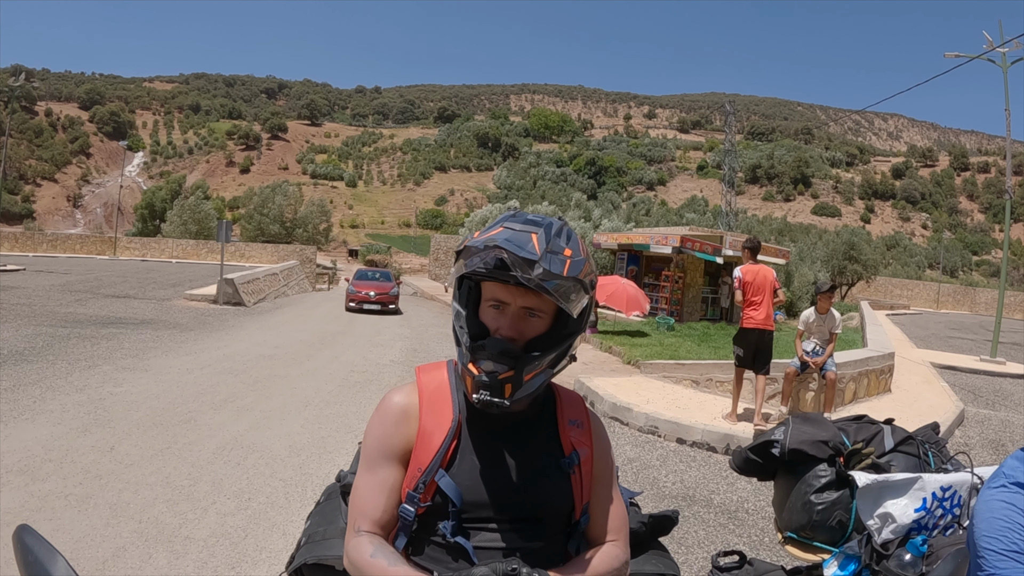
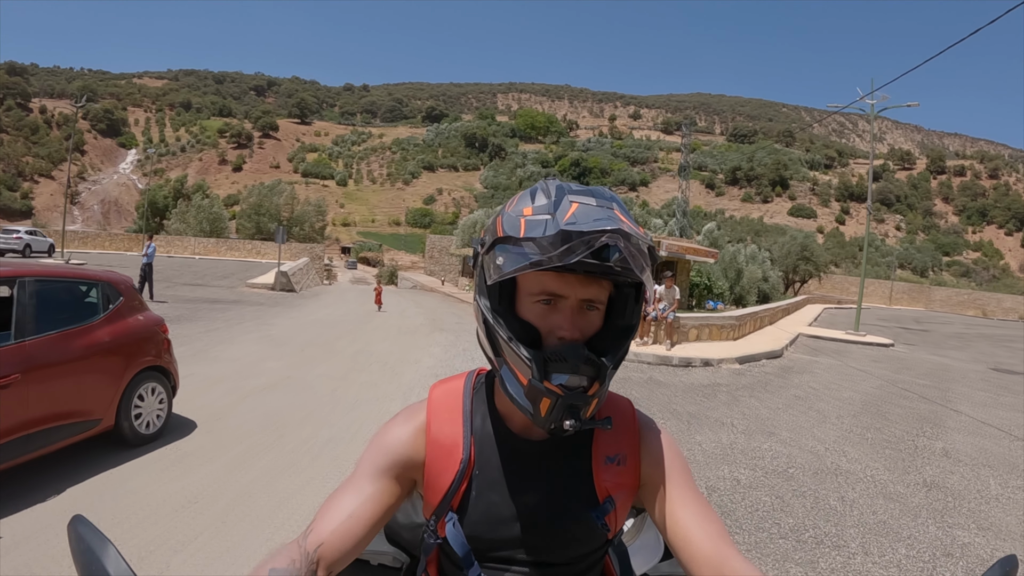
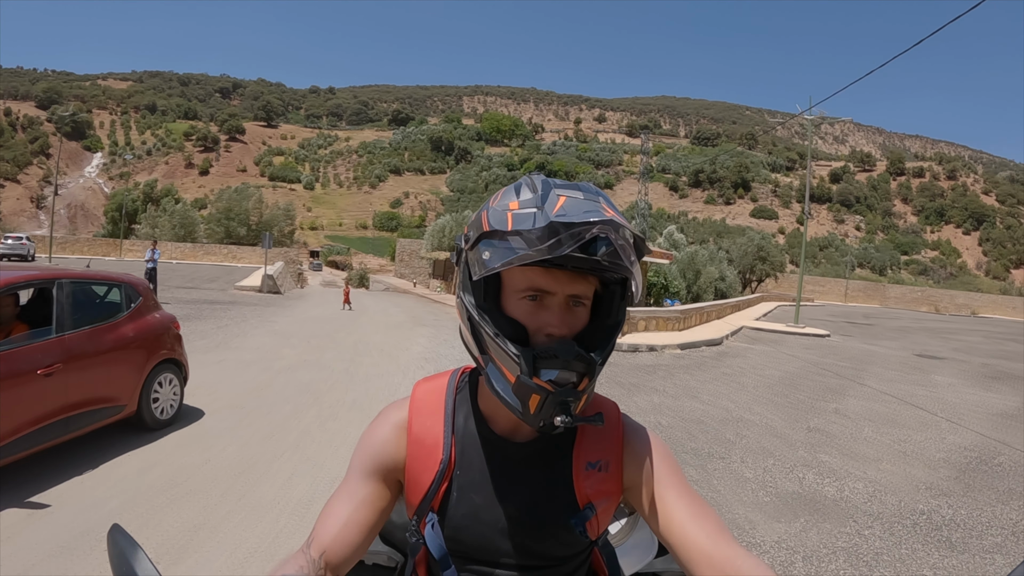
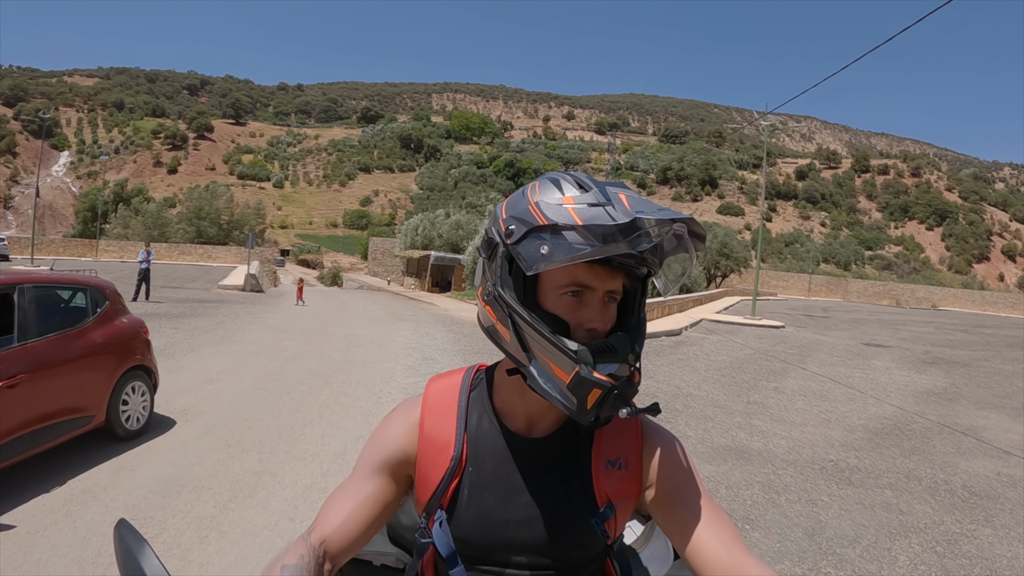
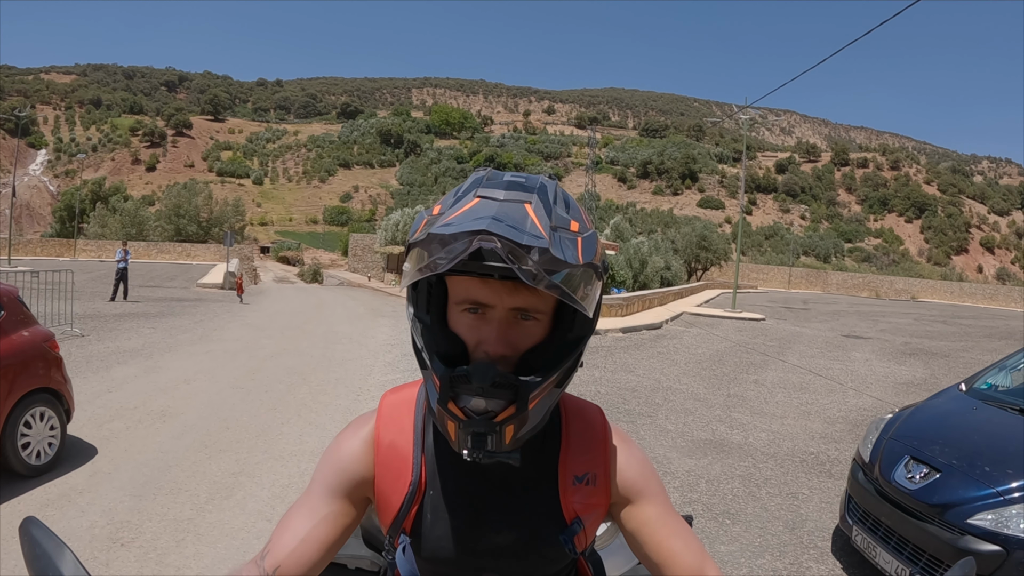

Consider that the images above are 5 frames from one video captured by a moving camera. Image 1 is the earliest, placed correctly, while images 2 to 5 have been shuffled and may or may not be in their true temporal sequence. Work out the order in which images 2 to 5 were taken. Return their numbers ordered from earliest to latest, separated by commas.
2, 3, 4, 5
